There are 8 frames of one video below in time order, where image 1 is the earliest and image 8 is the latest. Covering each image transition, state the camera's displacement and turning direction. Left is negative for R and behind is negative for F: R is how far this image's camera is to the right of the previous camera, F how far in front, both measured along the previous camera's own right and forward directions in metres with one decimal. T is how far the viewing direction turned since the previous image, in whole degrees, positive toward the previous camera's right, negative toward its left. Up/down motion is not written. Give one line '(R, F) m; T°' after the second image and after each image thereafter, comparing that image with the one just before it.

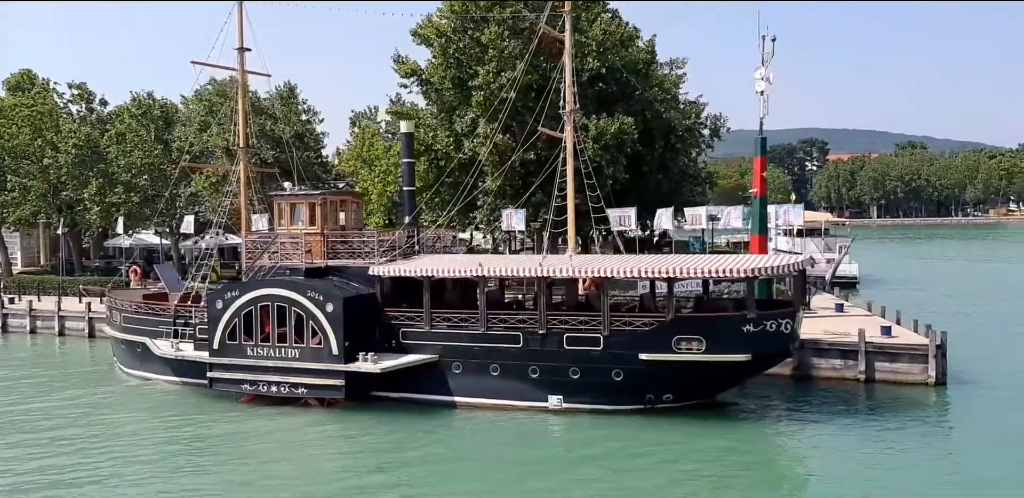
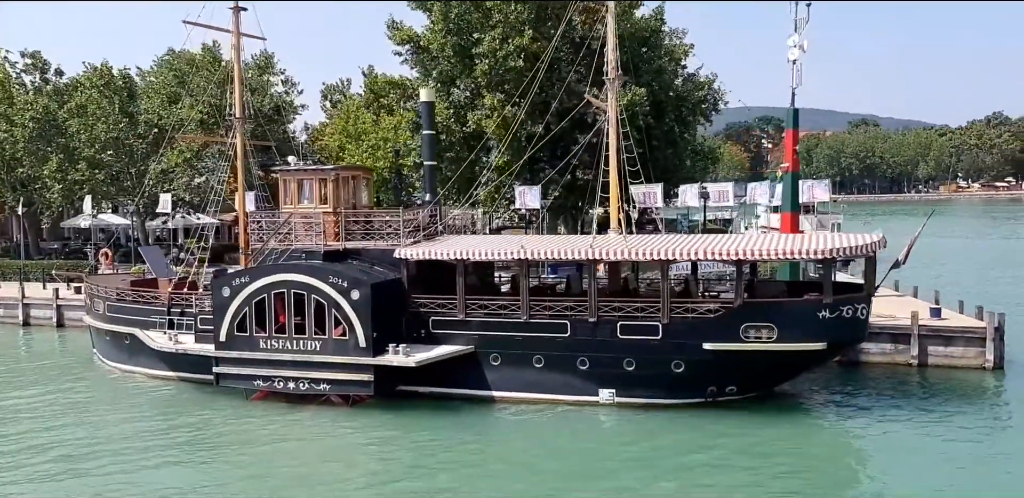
(-1.8, +1.7) m; +3°
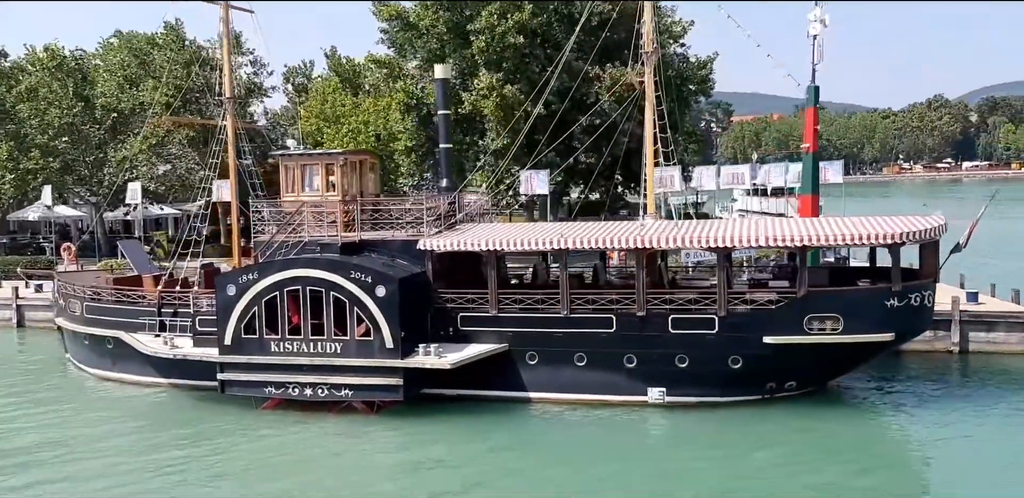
(-1.6, +1.4) m; +4°
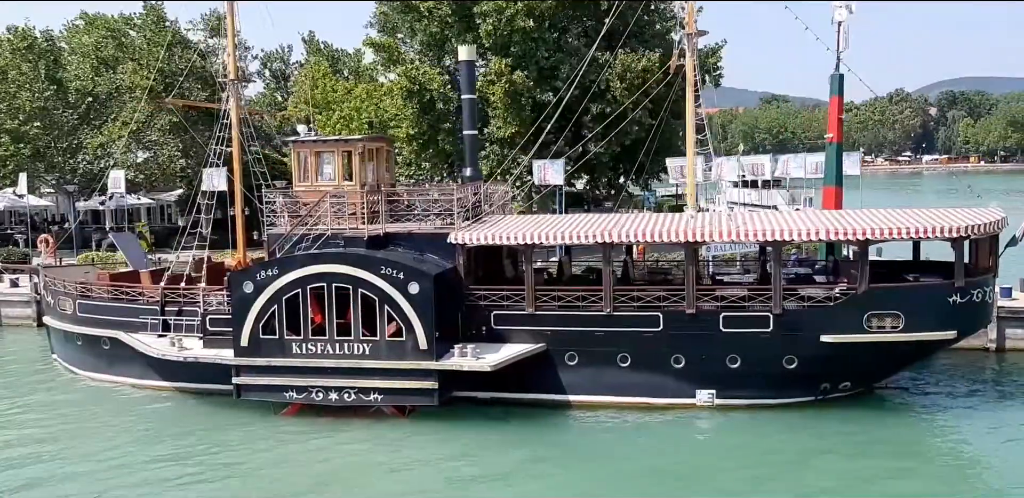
(-1.3, +0.9) m; +3°
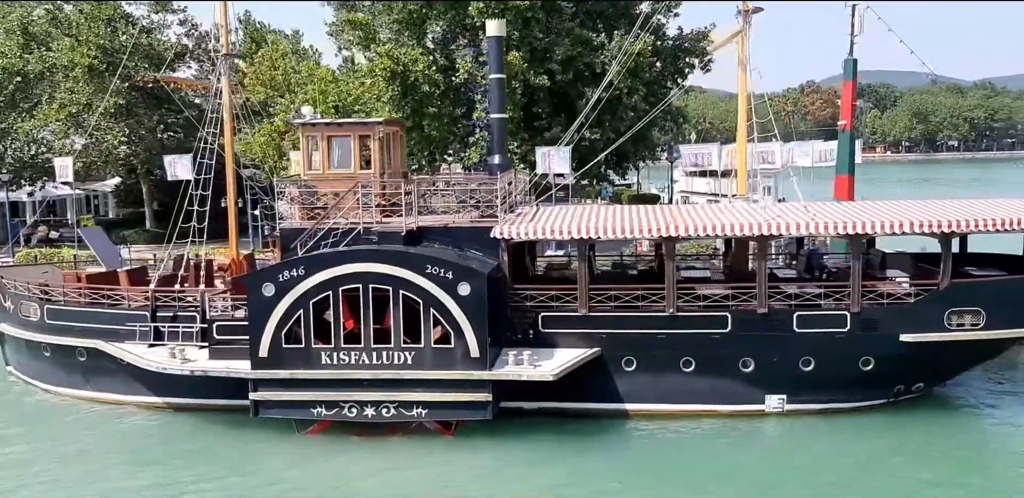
(-2.1, +1.5) m; +6°
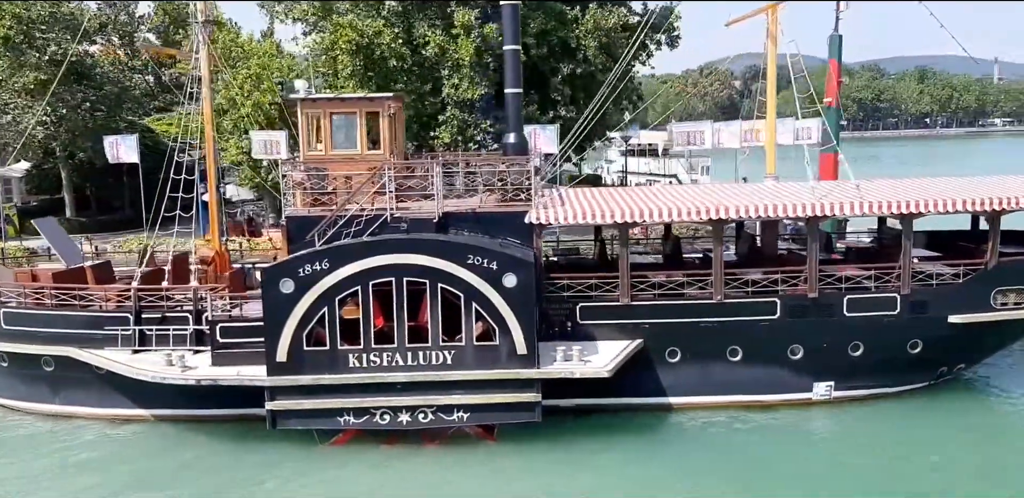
(-2.0, +1.1) m; +7°
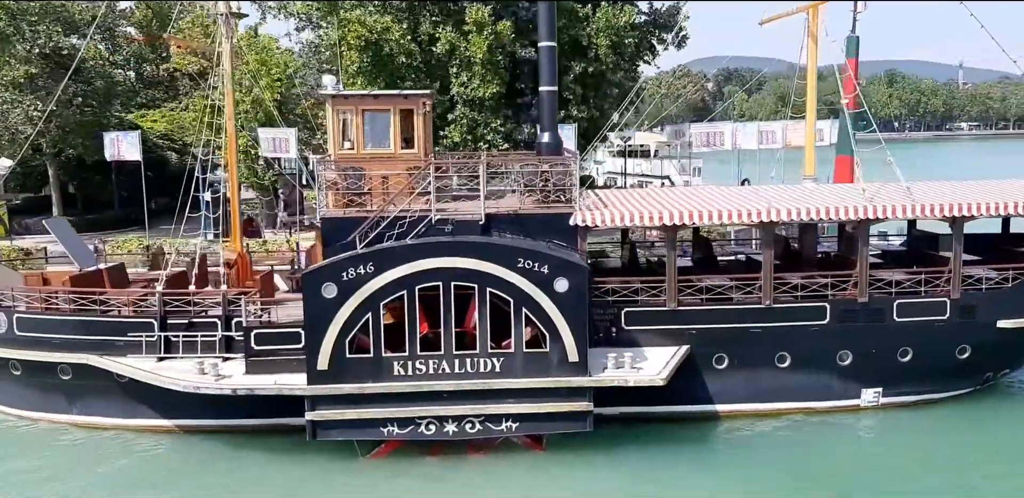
(-1.0, +0.4) m; +2°
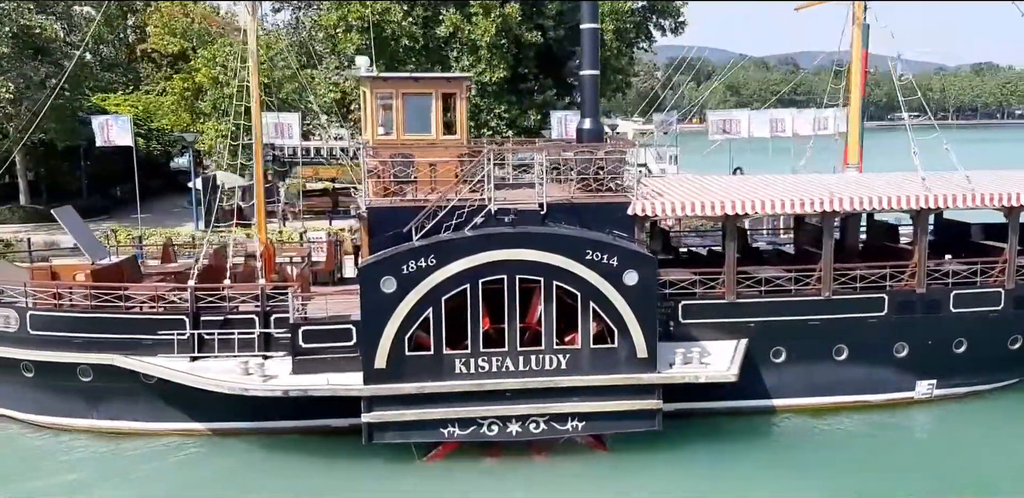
(-1.5, +0.6) m; +4°
